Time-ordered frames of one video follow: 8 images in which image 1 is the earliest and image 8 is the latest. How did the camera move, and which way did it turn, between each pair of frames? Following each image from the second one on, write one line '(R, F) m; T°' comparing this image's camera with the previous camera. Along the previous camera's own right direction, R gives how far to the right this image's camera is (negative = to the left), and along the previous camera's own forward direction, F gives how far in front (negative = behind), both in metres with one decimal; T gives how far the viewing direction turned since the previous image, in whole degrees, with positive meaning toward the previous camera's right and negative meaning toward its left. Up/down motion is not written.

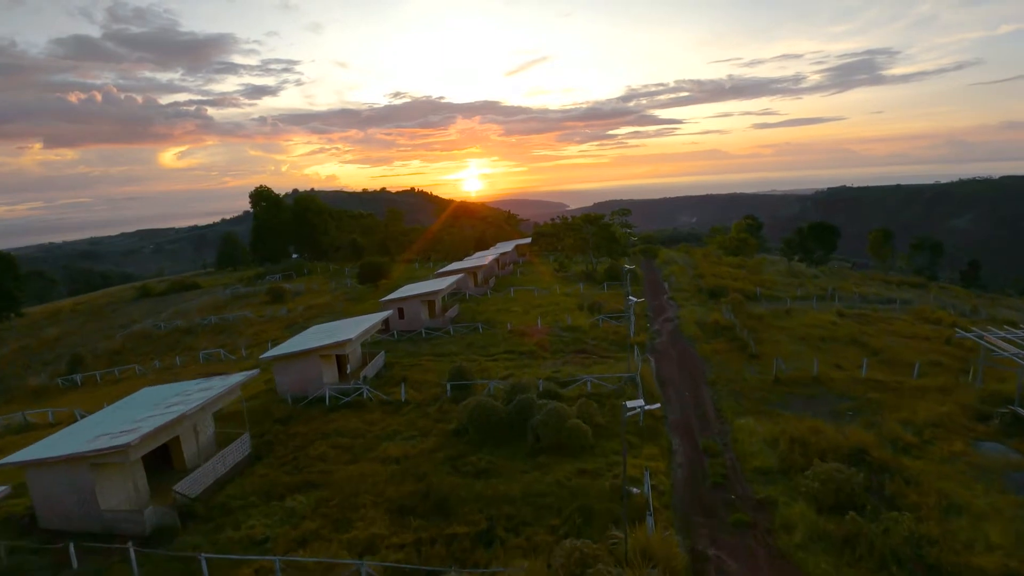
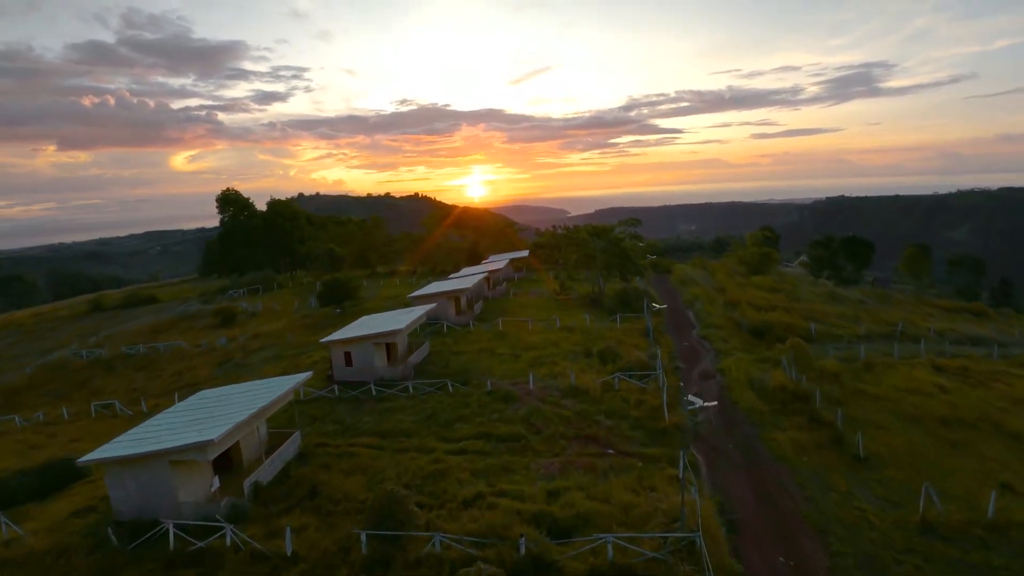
(+1.4, +9.7) m; -1°
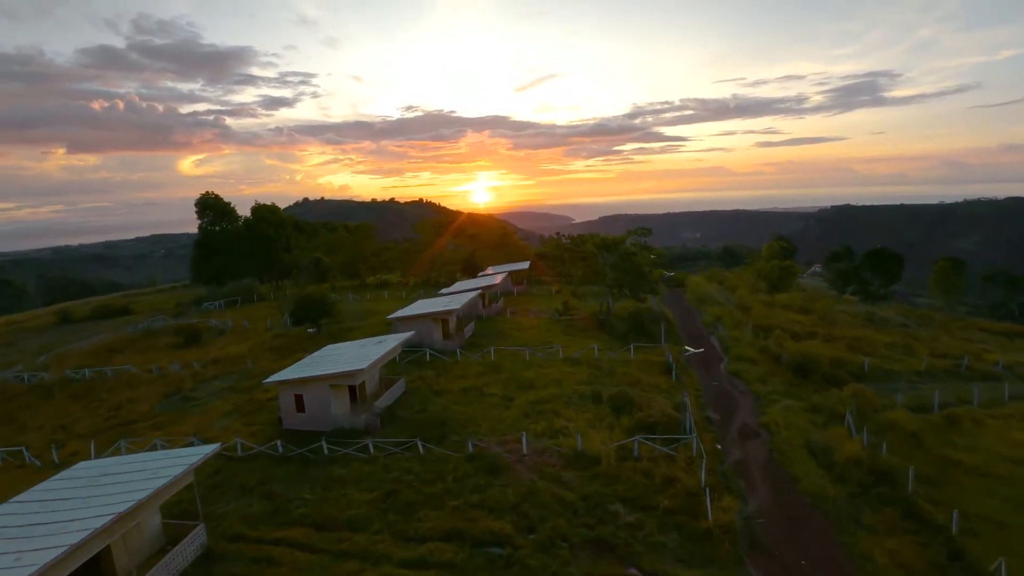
(+0.7, +5.5) m; -1°
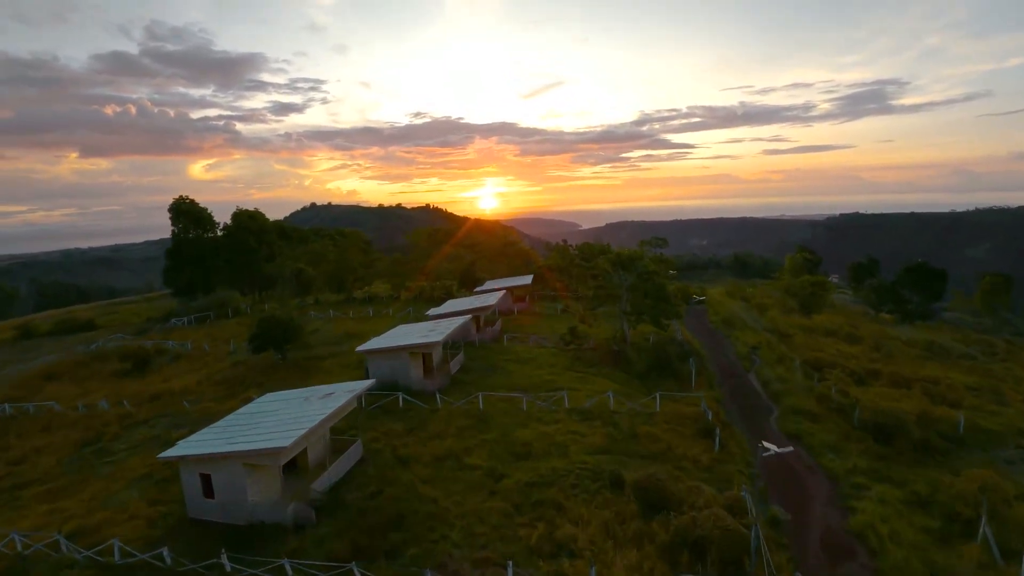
(+0.8, +6.4) m; -1°
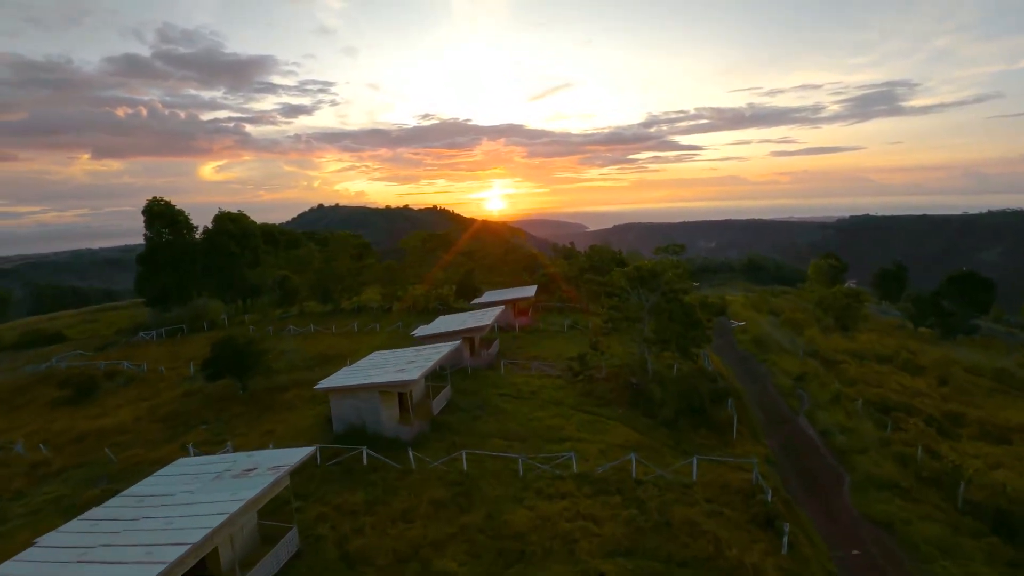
(+0.7, +5.5) m; -1°
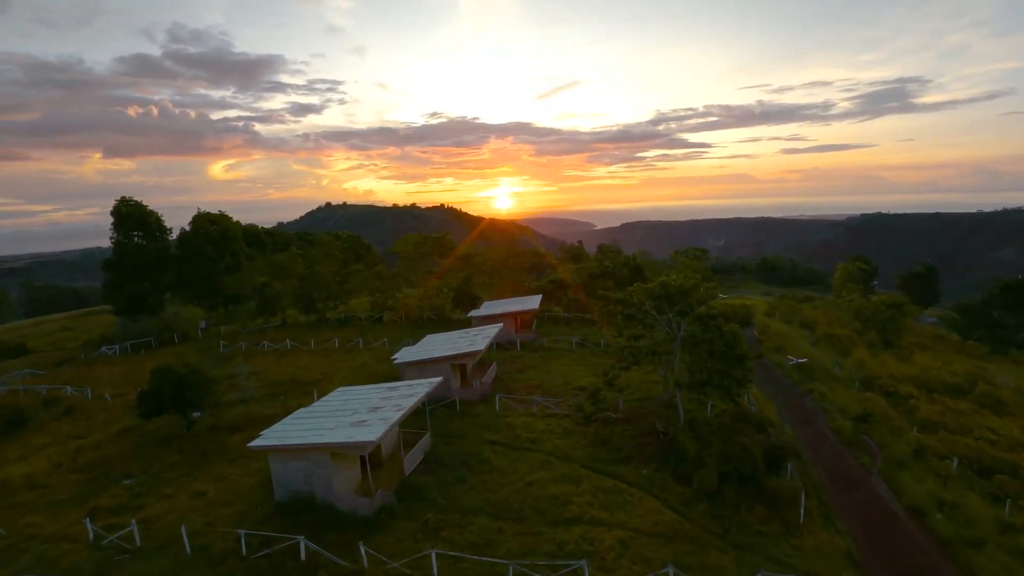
(+0.7, +5.5) m; -1°
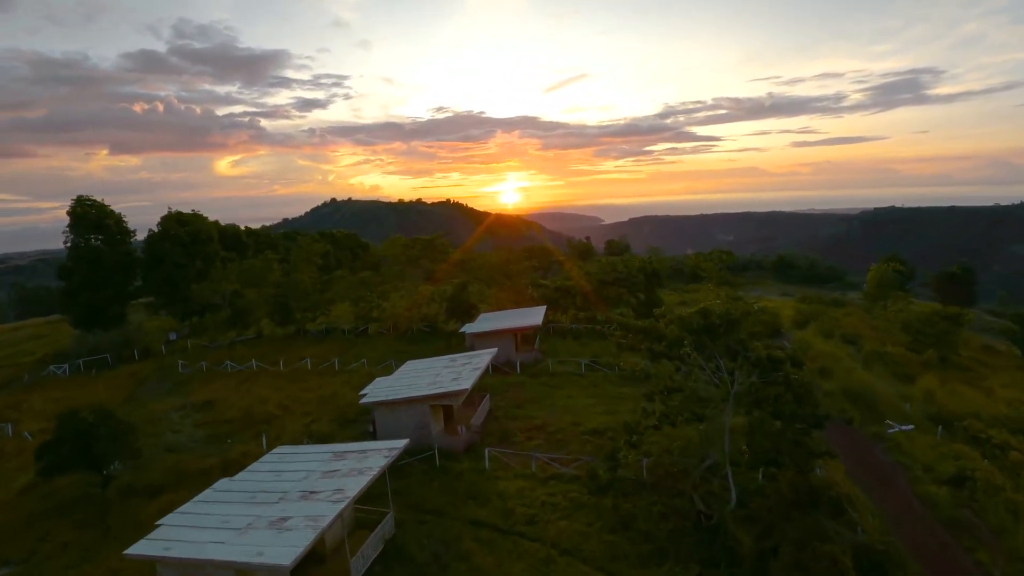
(+0.7, +5.8) m; -1°
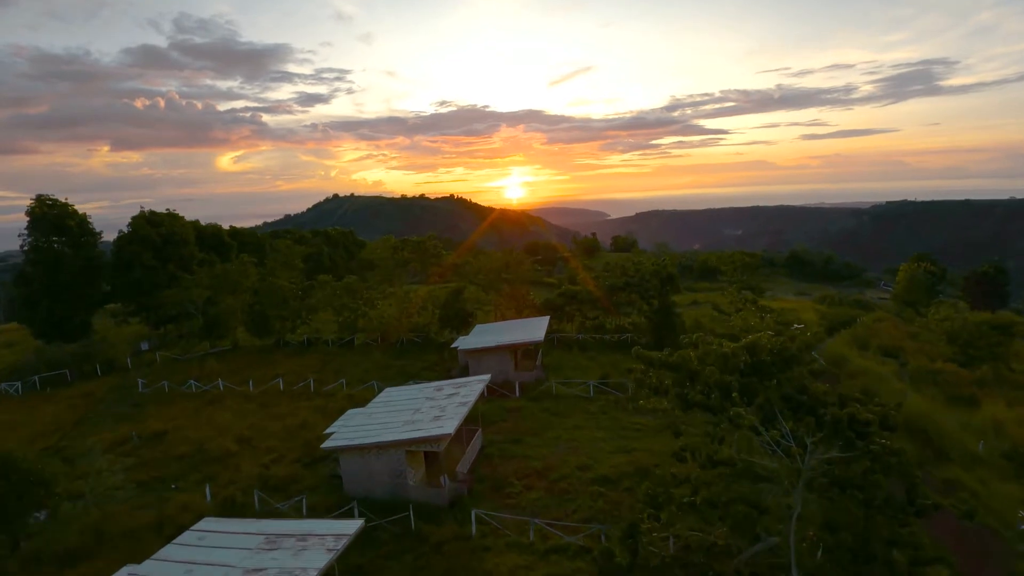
(+0.6, +4.3) m; -1°
